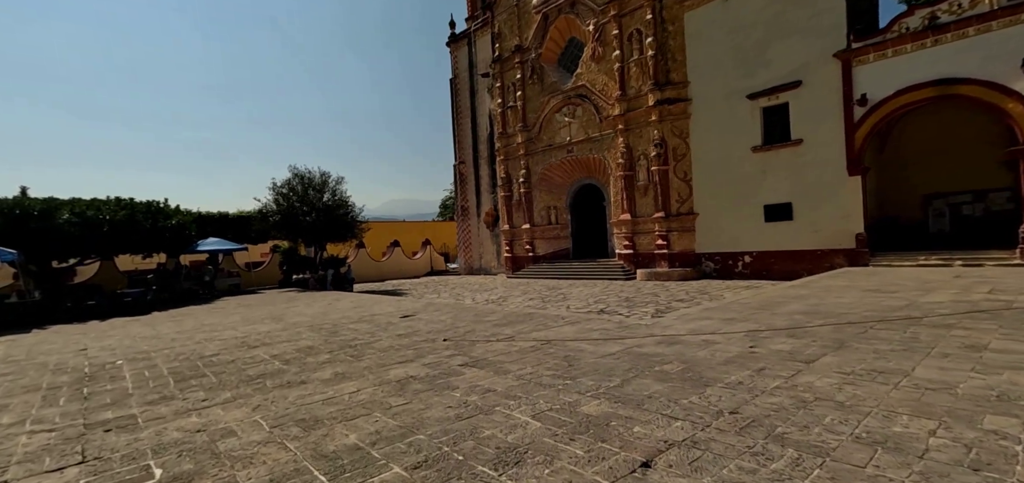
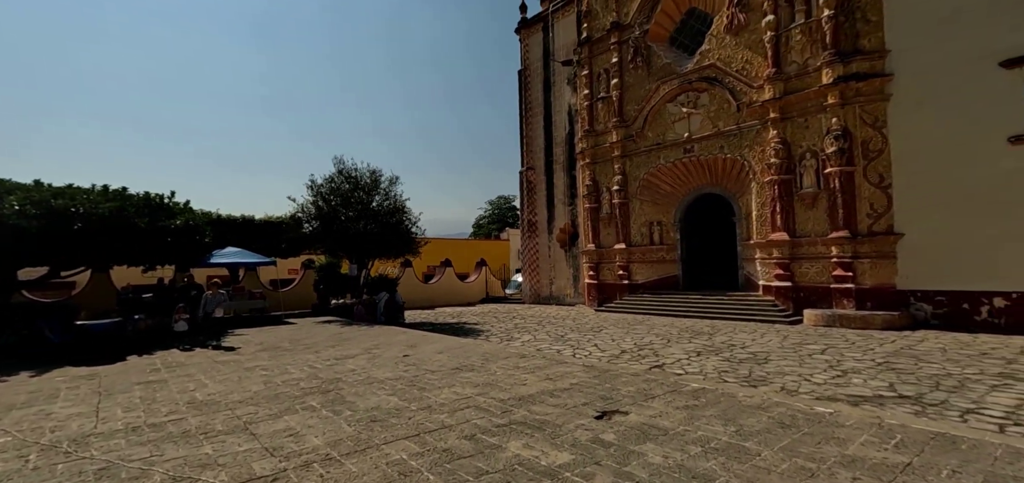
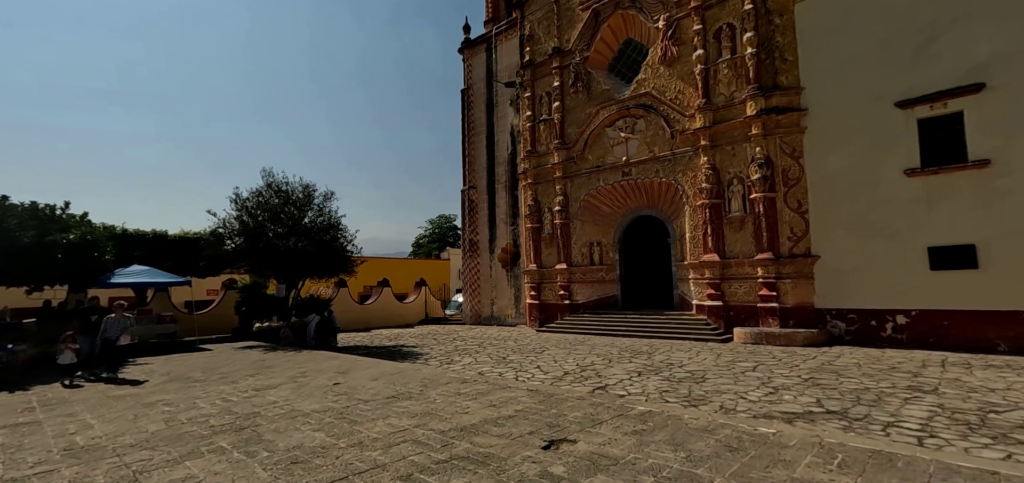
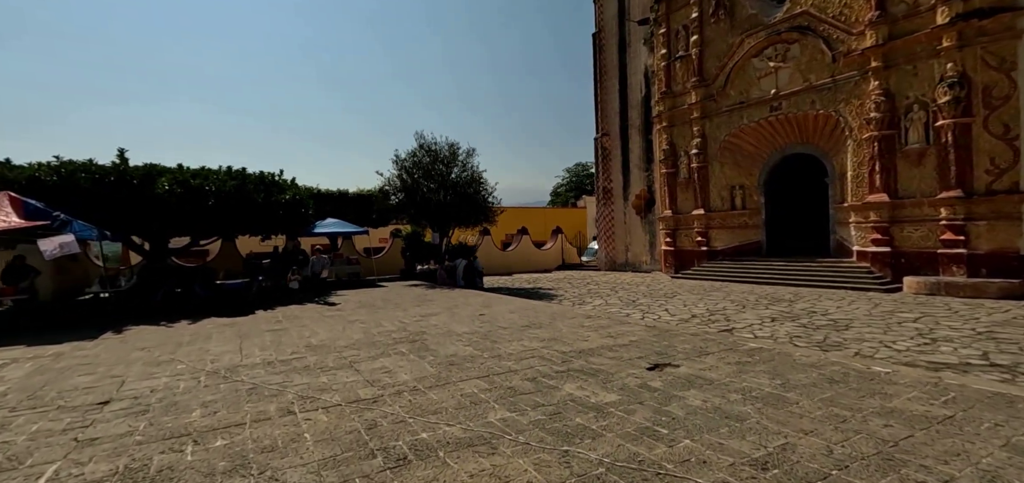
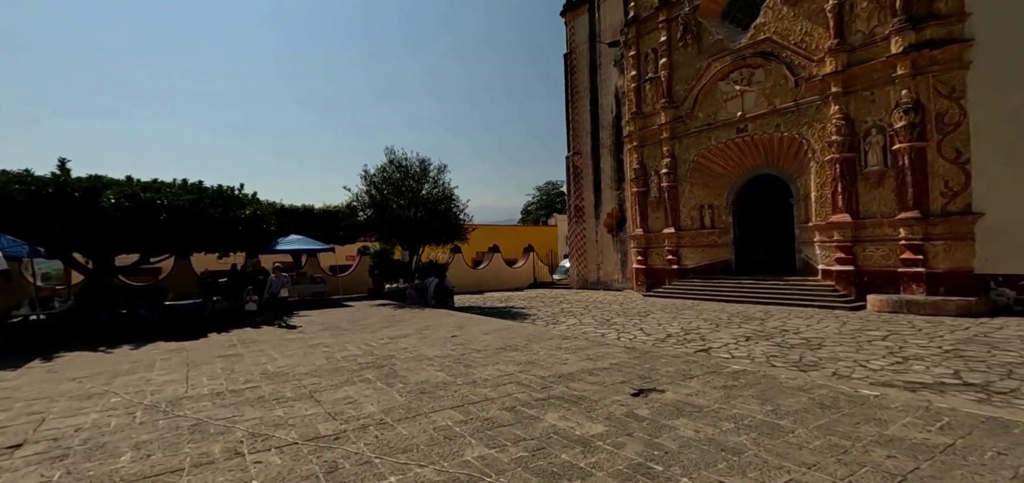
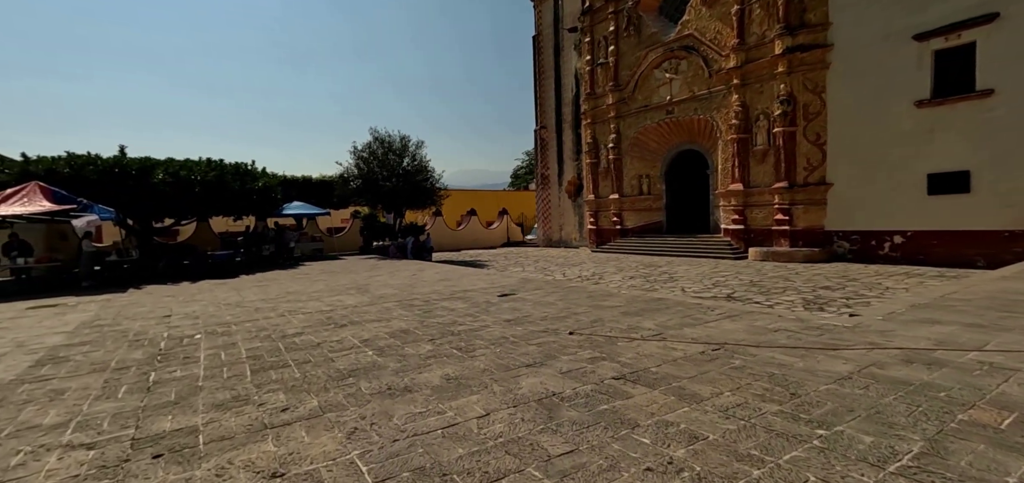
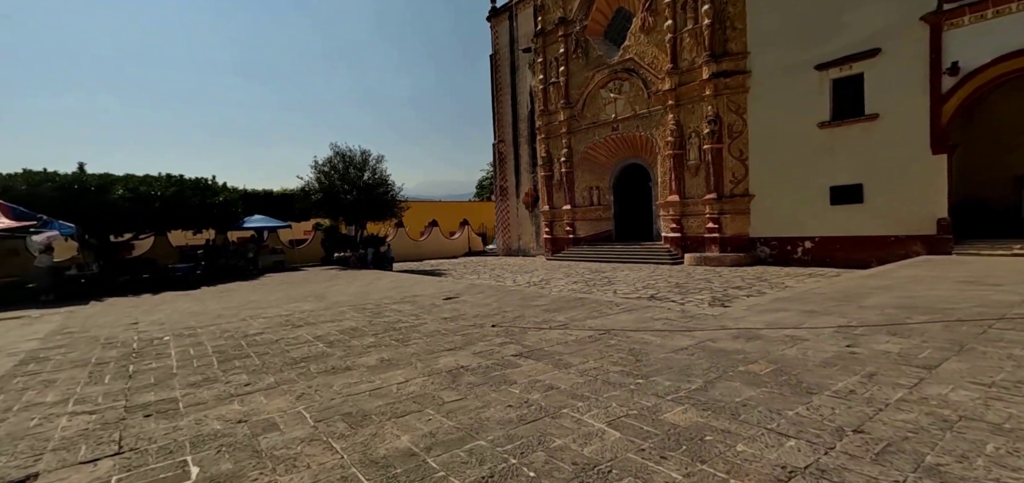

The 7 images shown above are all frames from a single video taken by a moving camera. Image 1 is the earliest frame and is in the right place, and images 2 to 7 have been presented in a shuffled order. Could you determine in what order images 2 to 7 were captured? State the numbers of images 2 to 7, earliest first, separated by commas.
7, 6, 4, 5, 2, 3
